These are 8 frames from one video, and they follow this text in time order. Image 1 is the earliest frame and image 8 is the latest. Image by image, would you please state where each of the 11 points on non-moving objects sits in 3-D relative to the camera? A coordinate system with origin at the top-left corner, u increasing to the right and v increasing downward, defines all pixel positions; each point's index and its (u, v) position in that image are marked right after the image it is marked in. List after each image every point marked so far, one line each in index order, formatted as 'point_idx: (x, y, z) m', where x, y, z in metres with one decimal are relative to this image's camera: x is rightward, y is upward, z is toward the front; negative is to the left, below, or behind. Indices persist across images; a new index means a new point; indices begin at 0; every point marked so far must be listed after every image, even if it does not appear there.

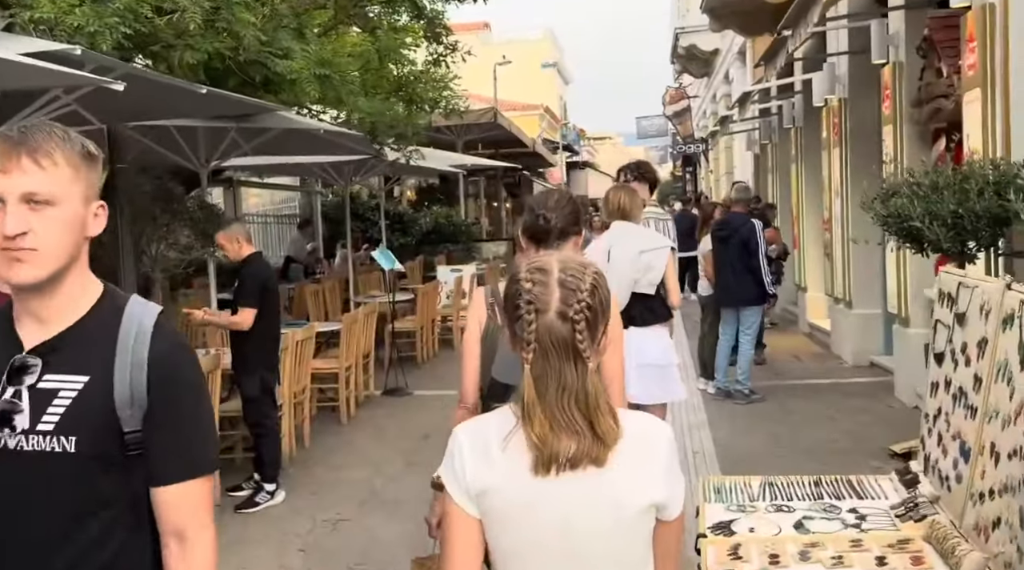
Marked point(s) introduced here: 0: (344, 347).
0: (-1.5, -0.6, +8.9) m
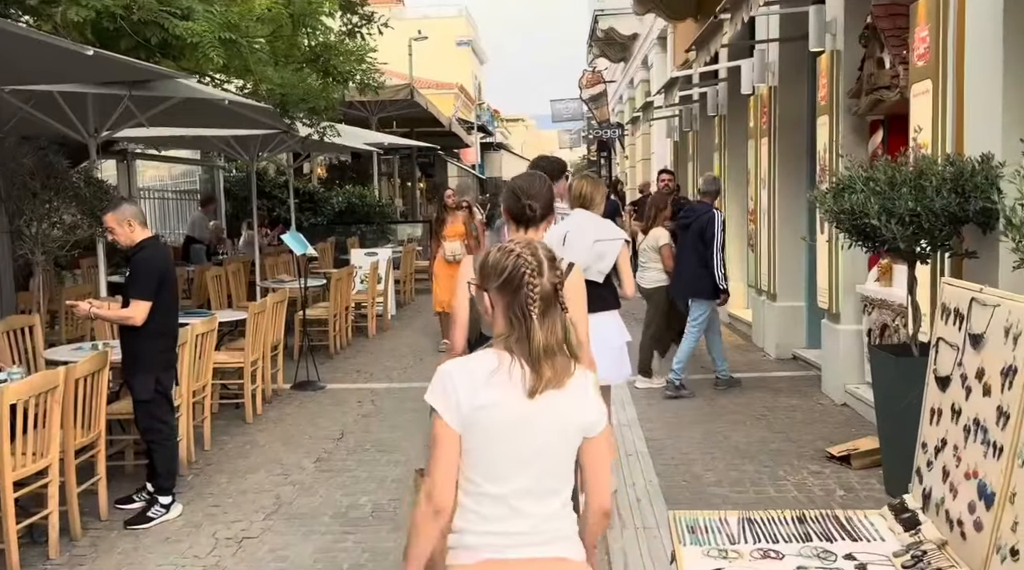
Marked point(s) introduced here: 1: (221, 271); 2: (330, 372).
0: (-2.1, -0.5, +8.3) m
1: (-3.3, +0.2, +11.7) m
2: (-1.9, -0.9, +10.6) m
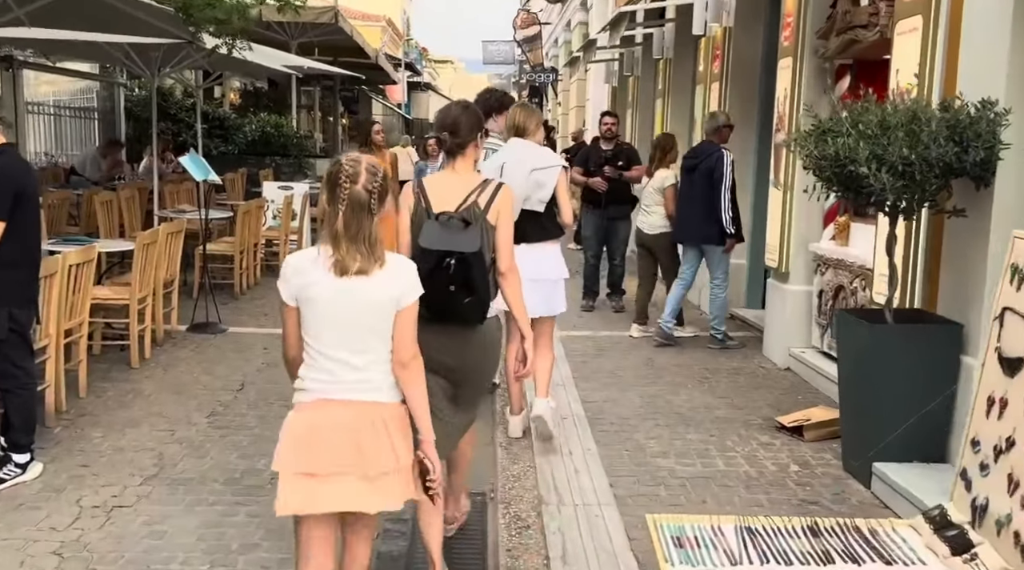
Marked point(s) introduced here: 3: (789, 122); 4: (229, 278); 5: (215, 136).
0: (-2.7, 0.0, +7.4) m
1: (-4.1, +0.9, +10.7) m
2: (-2.6, -0.3, +9.7) m
3: (+1.9, +1.1, +7.4) m
4: (-3.1, +0.1, +11.3) m
5: (-5.1, +2.6, +18.2) m
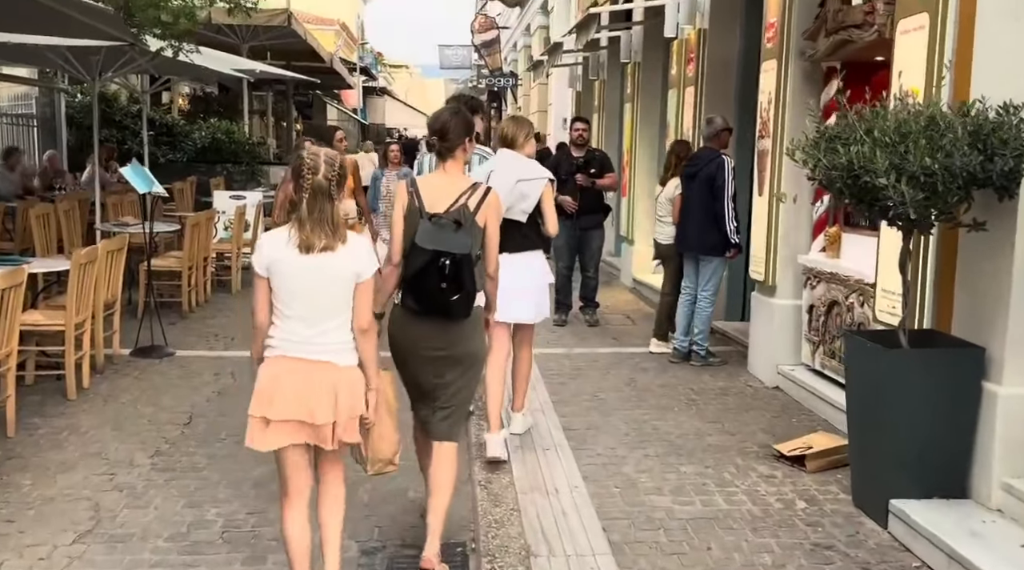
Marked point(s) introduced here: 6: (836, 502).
0: (-2.9, -0.1, +6.8) m
1: (-4.4, +0.7, +10.0) m
2: (-2.9, -0.4, +9.1) m
3: (+1.7, +1.0, +7.0) m
4: (-3.4, -0.1, +10.7) m
5: (-5.8, +2.4, +17.5) m
6: (+1.5, -1.0, +4.8) m
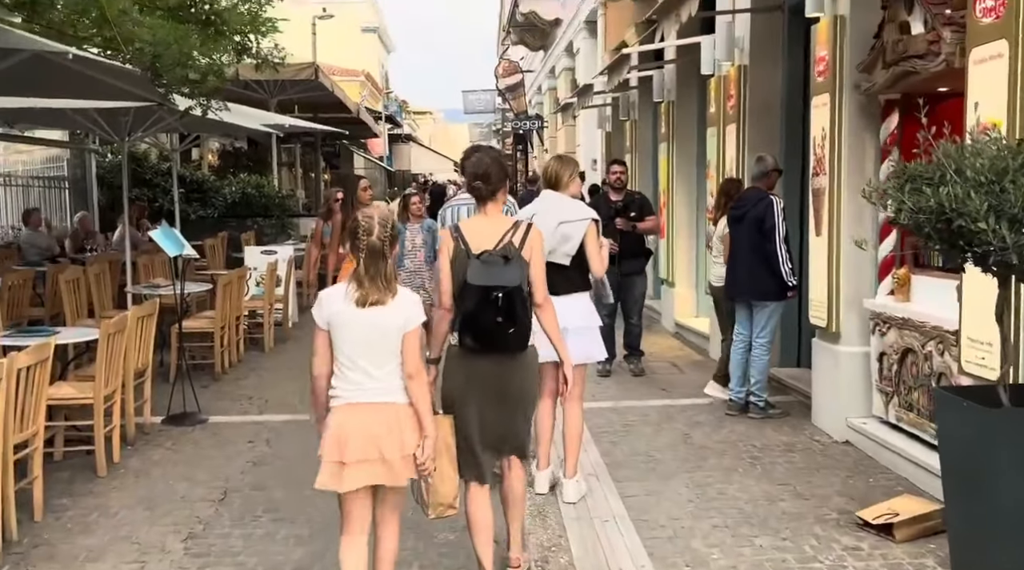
0: (-2.6, -0.5, +6.5) m
1: (-4.0, +0.1, +9.8) m
2: (-2.5, -1.0, +8.8) m
3: (+2.0, +0.8, +6.6) m
4: (-3.0, -0.7, +10.4) m
5: (-5.3, +1.4, +17.4) m
6: (+1.7, -1.2, +4.4) m
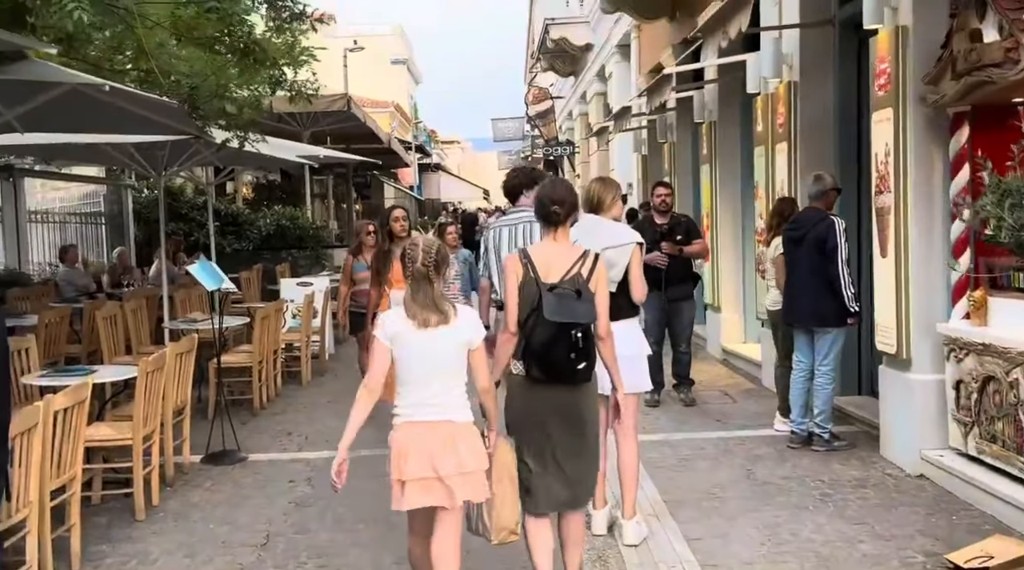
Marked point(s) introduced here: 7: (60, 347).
0: (-2.3, -0.8, +6.3) m
1: (-3.6, -0.2, +9.6) m
2: (-2.1, -1.2, +8.6) m
3: (+2.3, +0.6, +6.3) m
4: (-2.6, -1.0, +10.2) m
5: (-4.7, +0.9, +17.3) m
6: (+2.0, -1.3, +4.0) m
7: (-4.3, -0.6, +10.0) m
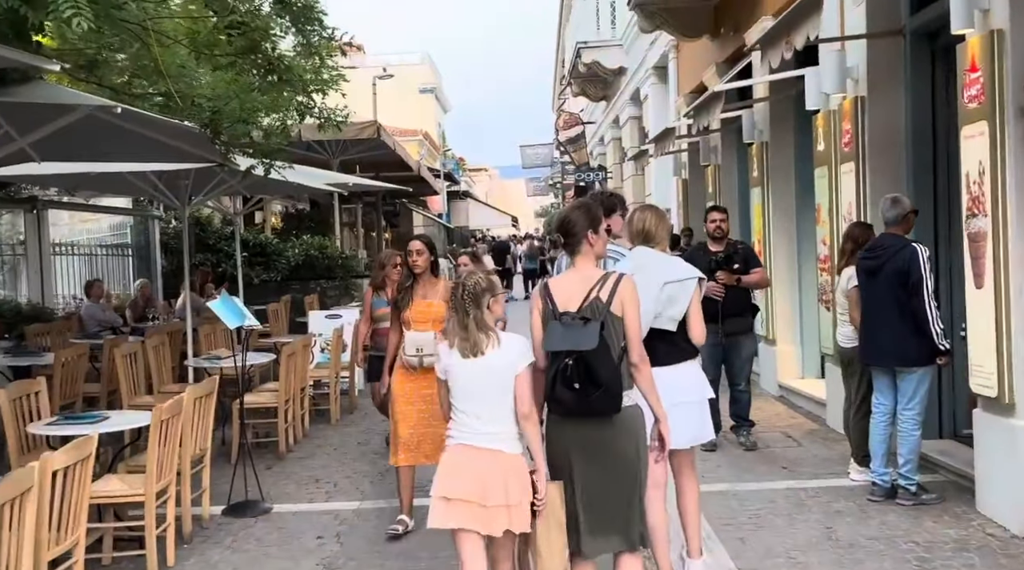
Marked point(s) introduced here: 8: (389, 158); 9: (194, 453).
0: (-2.0, -1.0, +5.7) m
1: (-3.3, -0.5, +9.1) m
2: (-1.8, -1.5, +8.0) m
3: (+2.6, +0.4, +5.6) m
4: (-2.2, -1.3, +9.6) m
5: (-4.1, +0.3, +16.8) m
6: (+2.2, -1.4, +3.3) m
7: (-4.0, -0.9, +9.5) m
8: (-2.2, +2.3, +19.0) m
9: (-2.0, -1.1, +6.6) m
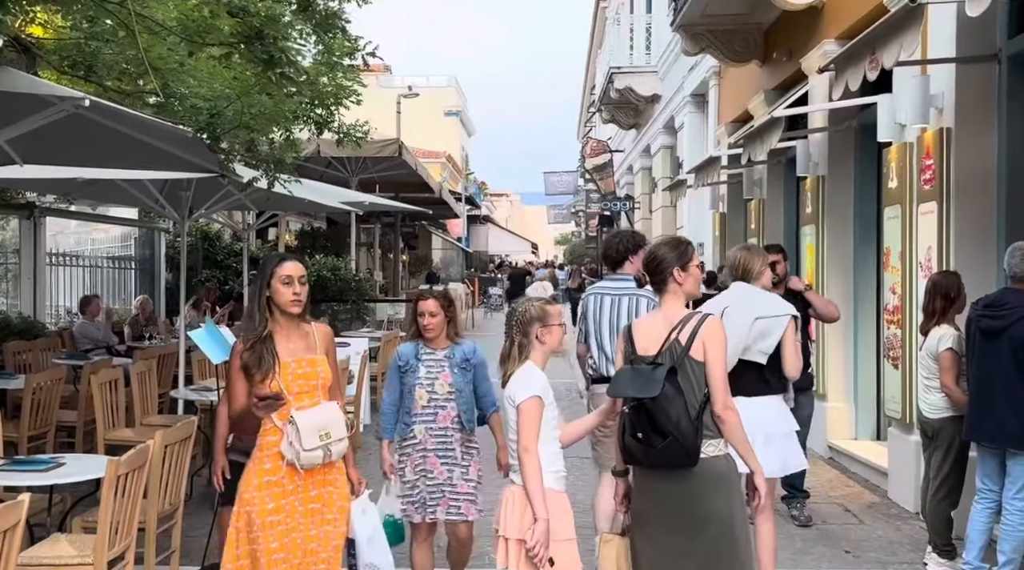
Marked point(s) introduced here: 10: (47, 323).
0: (-1.9, -1.1, +4.8) m
1: (-3.1, -0.7, +8.2) m
2: (-1.7, -1.7, +7.0) m
3: (+2.7, +0.1, +4.6) m
4: (-2.0, -1.6, +8.6) m
5: (-3.8, 0.0, +15.9) m
6: (+2.3, -1.7, +2.2) m
7: (-3.8, -1.1, +8.6) m
8: (-1.8, +1.9, +18.1) m
9: (-1.9, -1.2, +5.6) m
10: (-6.3, -0.5, +14.1) m
